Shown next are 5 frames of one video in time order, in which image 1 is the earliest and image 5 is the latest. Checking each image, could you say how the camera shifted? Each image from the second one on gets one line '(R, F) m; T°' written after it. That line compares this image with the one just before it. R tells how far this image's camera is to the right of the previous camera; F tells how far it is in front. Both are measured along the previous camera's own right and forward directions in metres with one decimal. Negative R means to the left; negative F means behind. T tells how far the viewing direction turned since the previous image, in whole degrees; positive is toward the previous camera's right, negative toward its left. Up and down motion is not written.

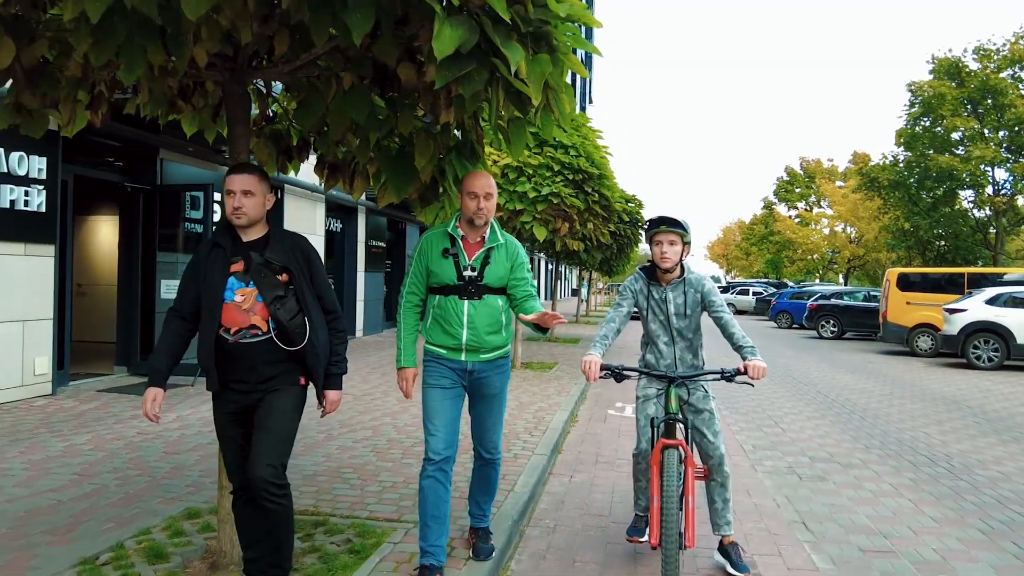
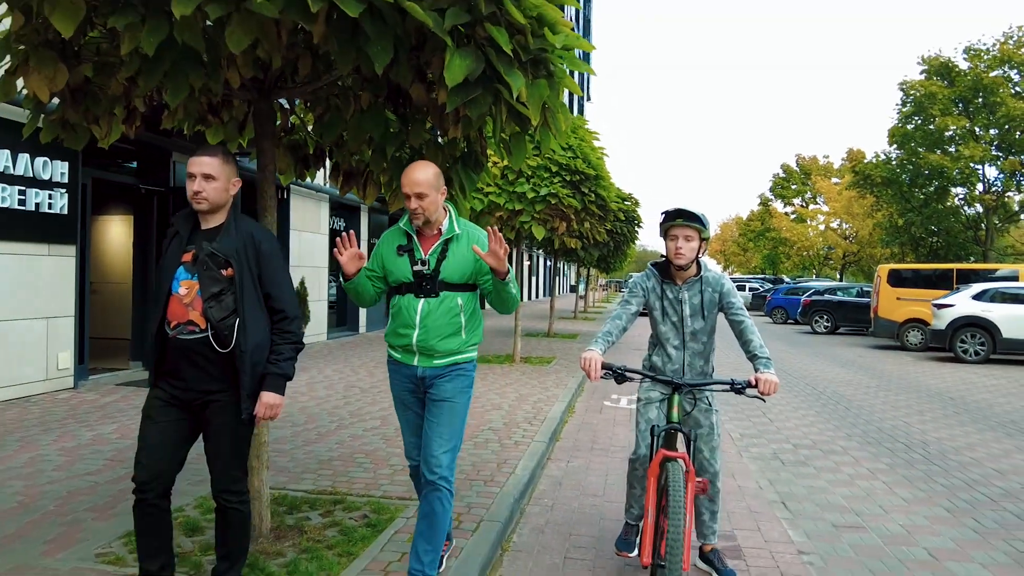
(0.0, -0.4) m; 0°
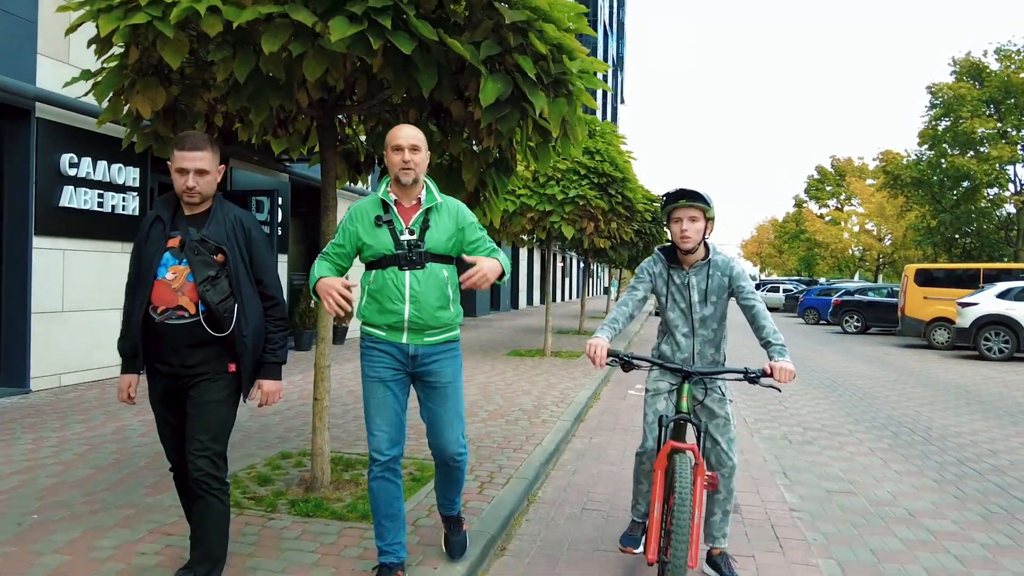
(+0.1, -0.6) m; -2°
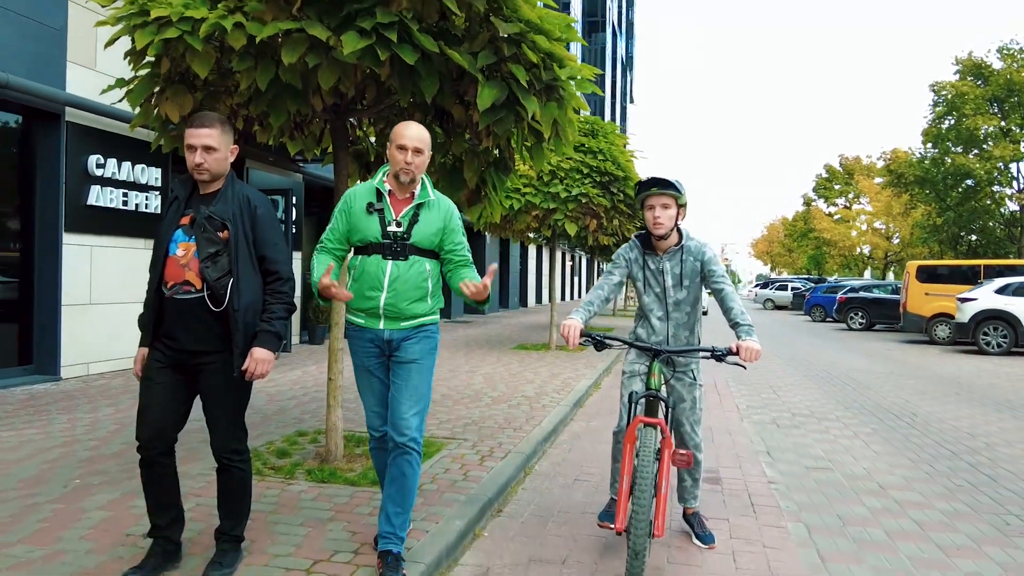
(+0.1, -0.4) m; -1°
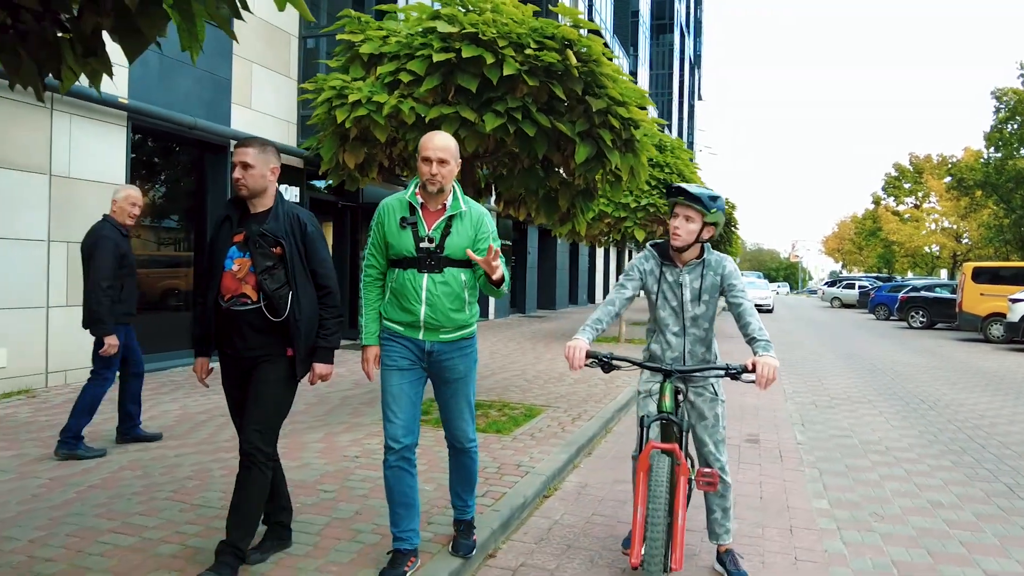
(-0.2, -1.6) m; -4°
